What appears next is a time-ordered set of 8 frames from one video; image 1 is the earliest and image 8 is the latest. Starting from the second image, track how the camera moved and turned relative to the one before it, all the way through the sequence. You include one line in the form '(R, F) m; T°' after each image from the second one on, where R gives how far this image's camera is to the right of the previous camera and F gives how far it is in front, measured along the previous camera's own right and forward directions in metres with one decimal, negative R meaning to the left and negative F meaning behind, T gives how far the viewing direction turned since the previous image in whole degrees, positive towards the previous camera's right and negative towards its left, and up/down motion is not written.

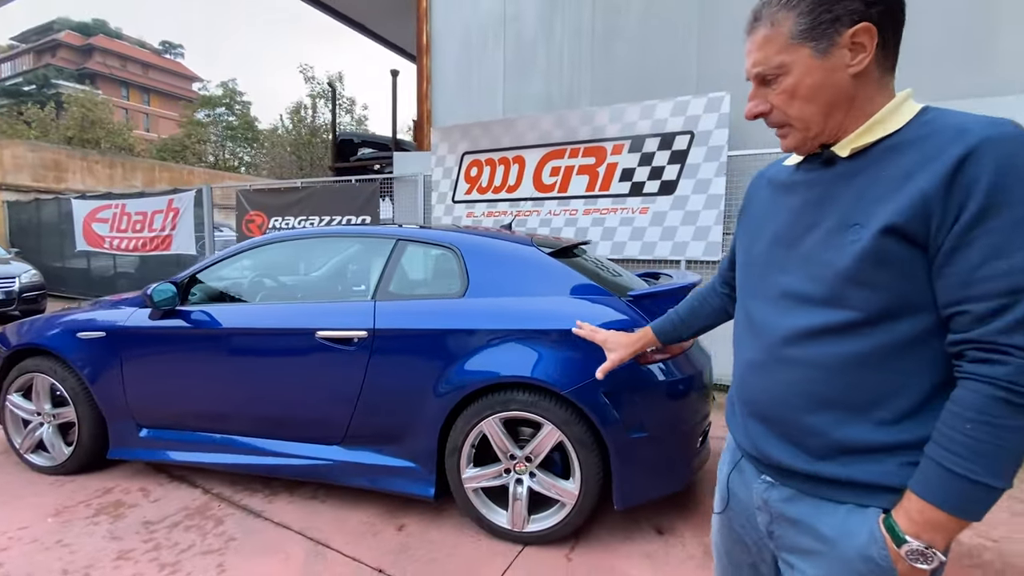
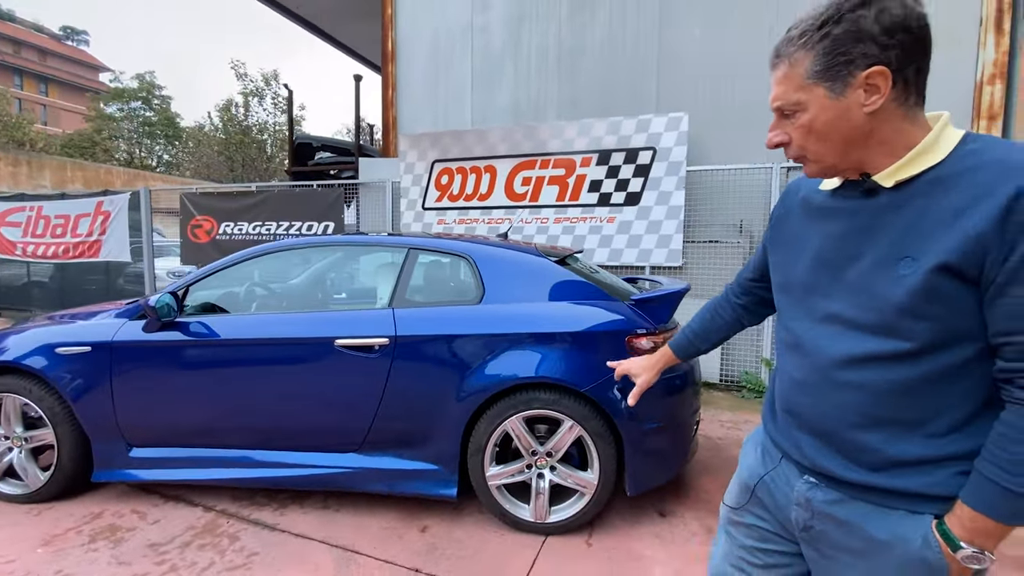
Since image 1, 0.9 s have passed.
(-0.5, -0.1) m; +8°
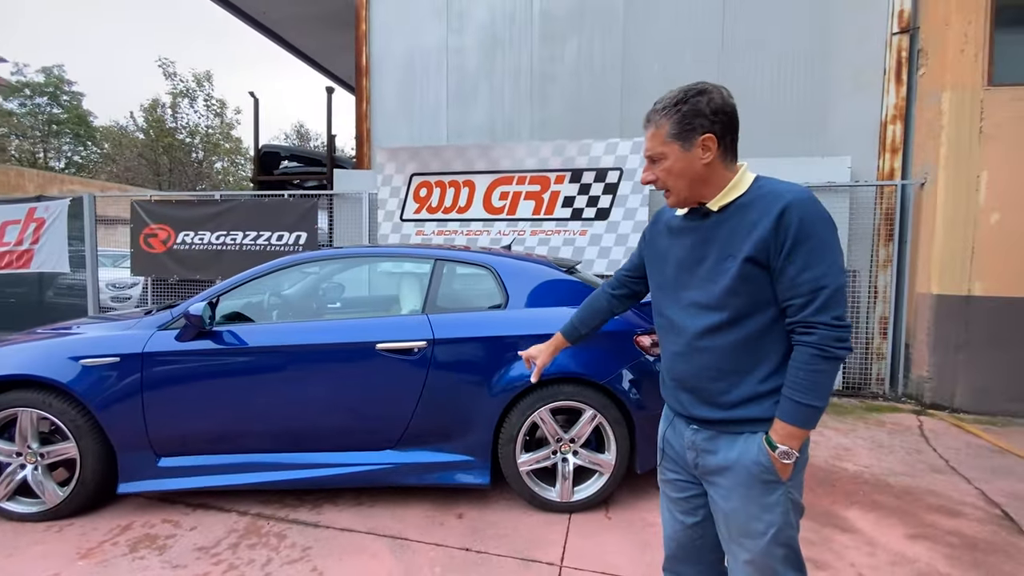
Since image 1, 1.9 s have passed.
(-0.6, -0.3) m; +8°
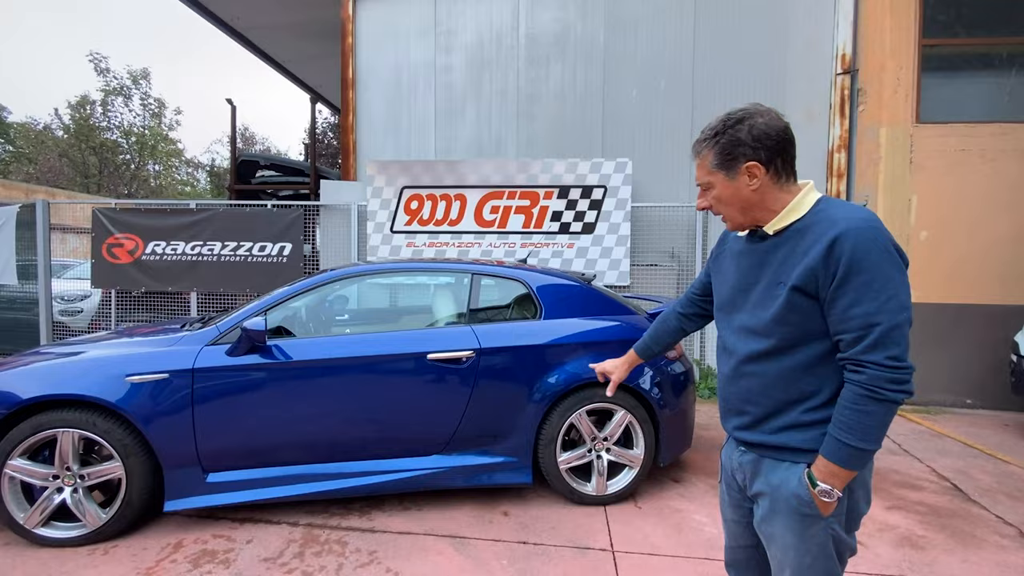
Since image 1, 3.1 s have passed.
(-0.7, -0.2) m; +7°
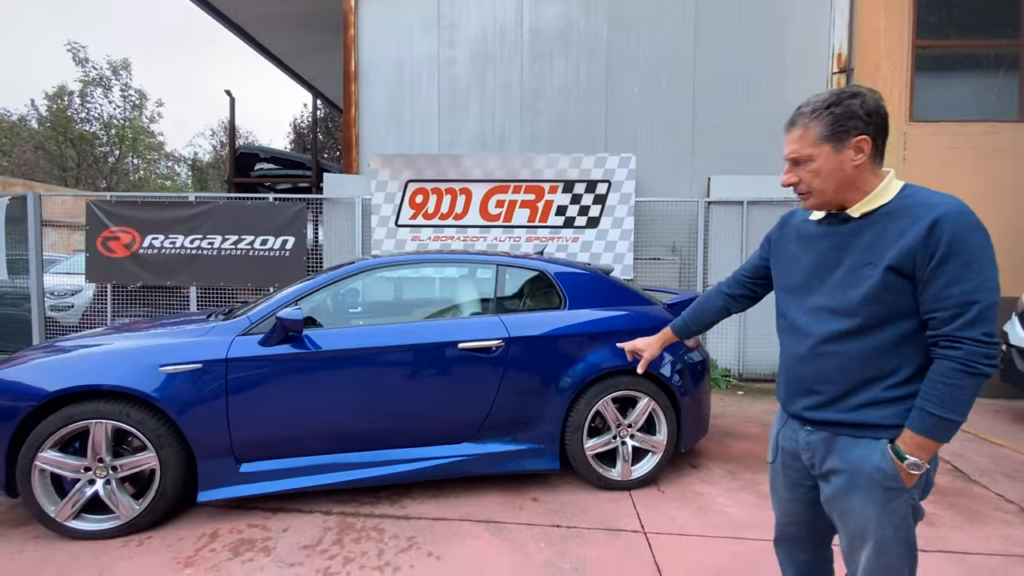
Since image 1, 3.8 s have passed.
(-0.3, 0.0) m; +2°
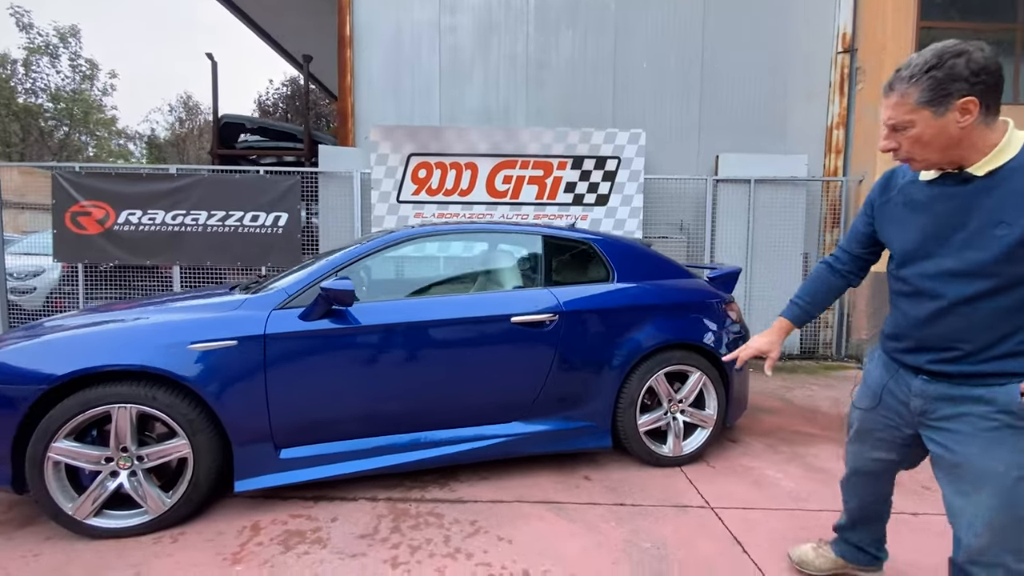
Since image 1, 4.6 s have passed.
(-0.6, +0.2) m; +4°
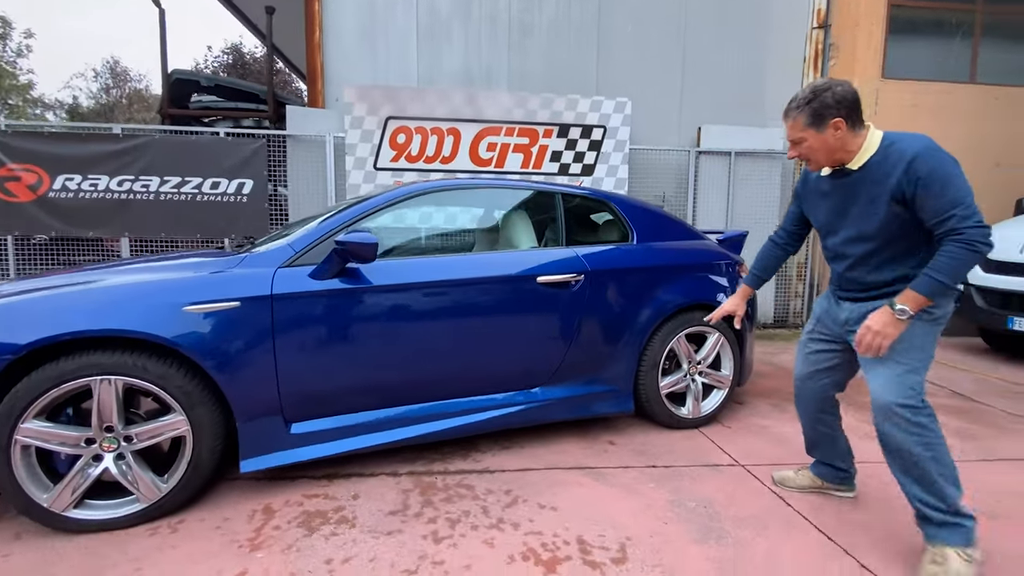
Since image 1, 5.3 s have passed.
(-0.4, +0.2) m; +5°
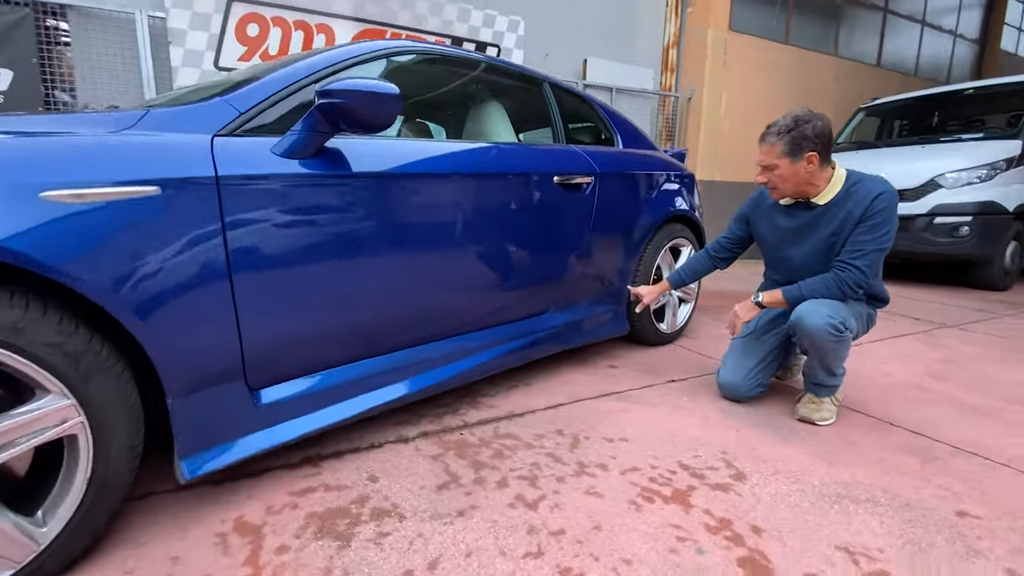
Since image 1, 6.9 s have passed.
(-0.9, +0.7) m; +21°
